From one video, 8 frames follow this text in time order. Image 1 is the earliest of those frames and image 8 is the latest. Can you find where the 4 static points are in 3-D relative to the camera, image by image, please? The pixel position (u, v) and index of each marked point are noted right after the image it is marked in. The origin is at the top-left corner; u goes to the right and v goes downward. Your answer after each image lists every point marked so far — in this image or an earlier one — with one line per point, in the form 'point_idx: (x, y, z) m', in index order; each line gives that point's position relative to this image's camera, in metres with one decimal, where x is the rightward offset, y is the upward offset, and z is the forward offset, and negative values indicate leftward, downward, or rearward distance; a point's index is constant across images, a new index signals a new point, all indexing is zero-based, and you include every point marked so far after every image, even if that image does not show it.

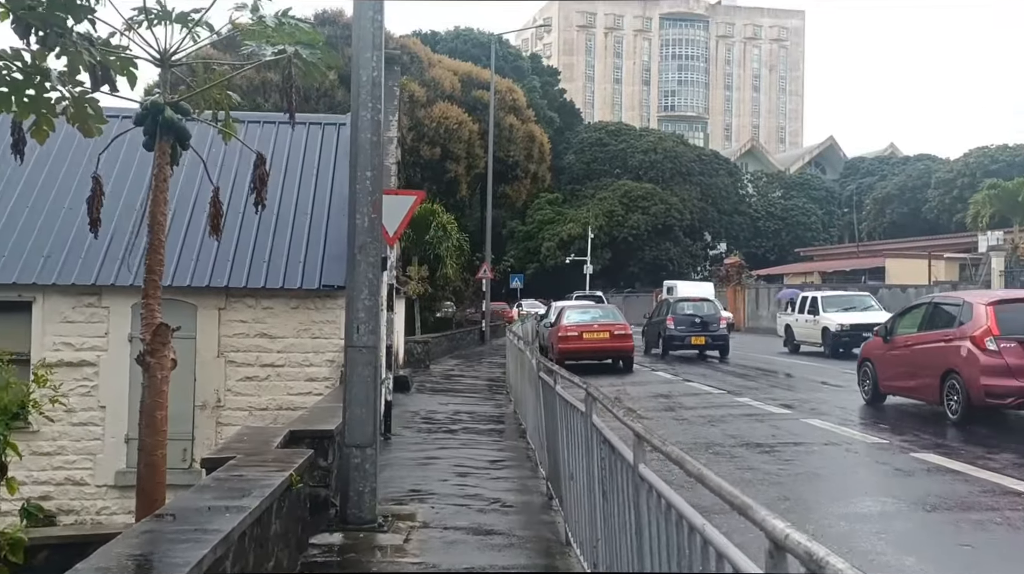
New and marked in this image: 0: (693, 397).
0: (+2.9, -1.8, +15.9) m
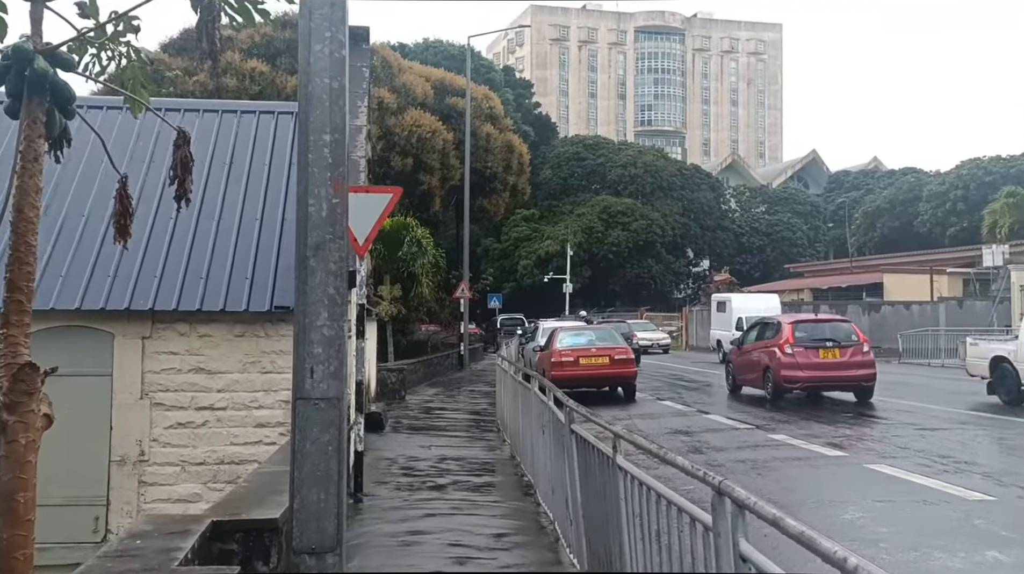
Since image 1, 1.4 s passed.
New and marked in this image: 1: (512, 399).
0: (+2.8, -2.0, +13.6) m
1: (0.0, -1.4, +11.8) m
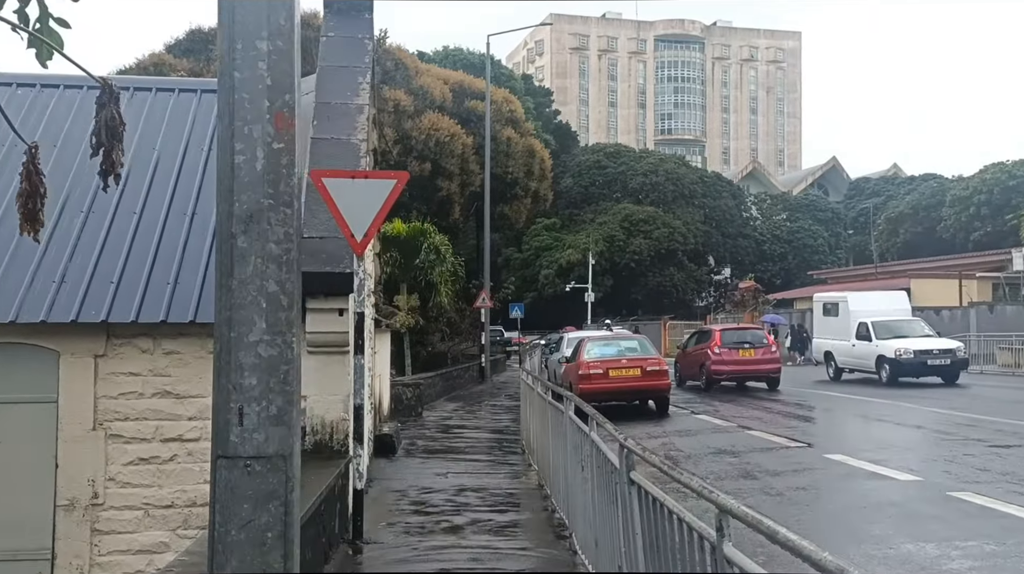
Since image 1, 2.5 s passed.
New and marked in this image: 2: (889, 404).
0: (+3.1, -2.1, +12.1) m
1: (+0.3, -1.4, +10.4) m
2: (+7.4, -2.3, +18.9) m
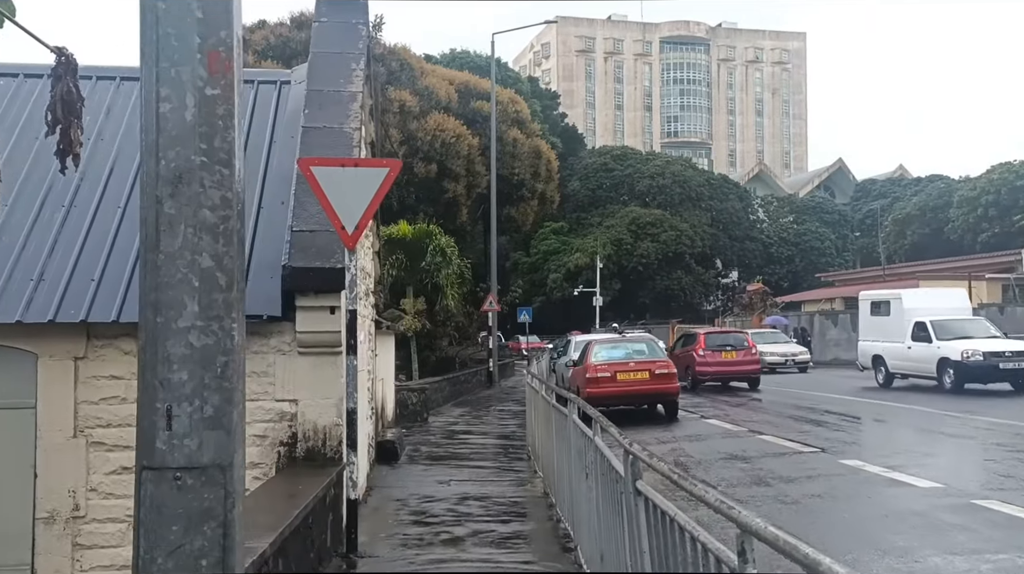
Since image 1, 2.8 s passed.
0: (+3.2, -2.1, +11.6) m
1: (+0.3, -1.4, +9.9) m
2: (+7.5, -2.3, +18.4) m
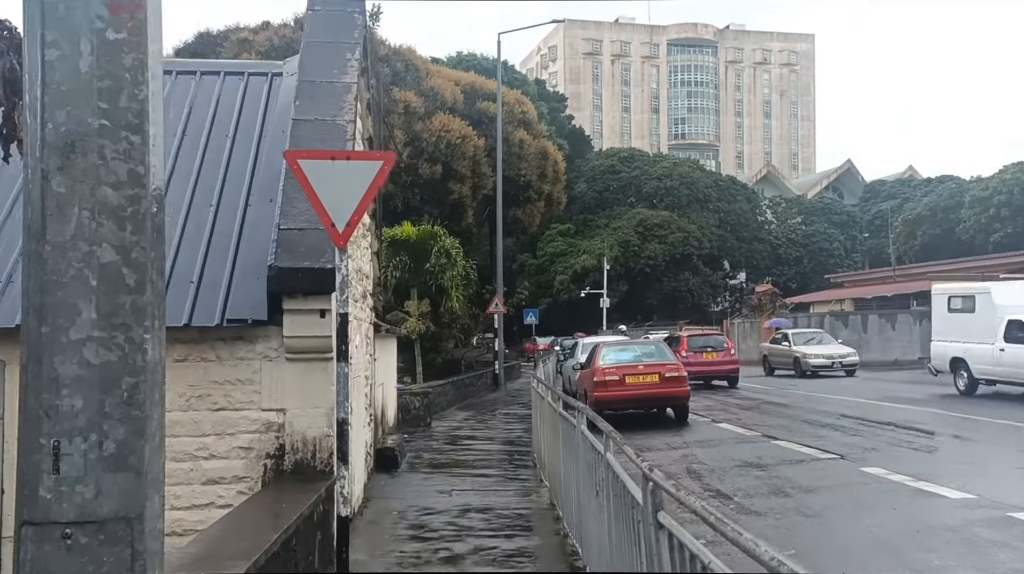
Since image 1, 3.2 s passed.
0: (+3.2, -2.1, +11.1) m
1: (+0.4, -1.4, +9.4) m
2: (+7.6, -2.3, +17.9) m
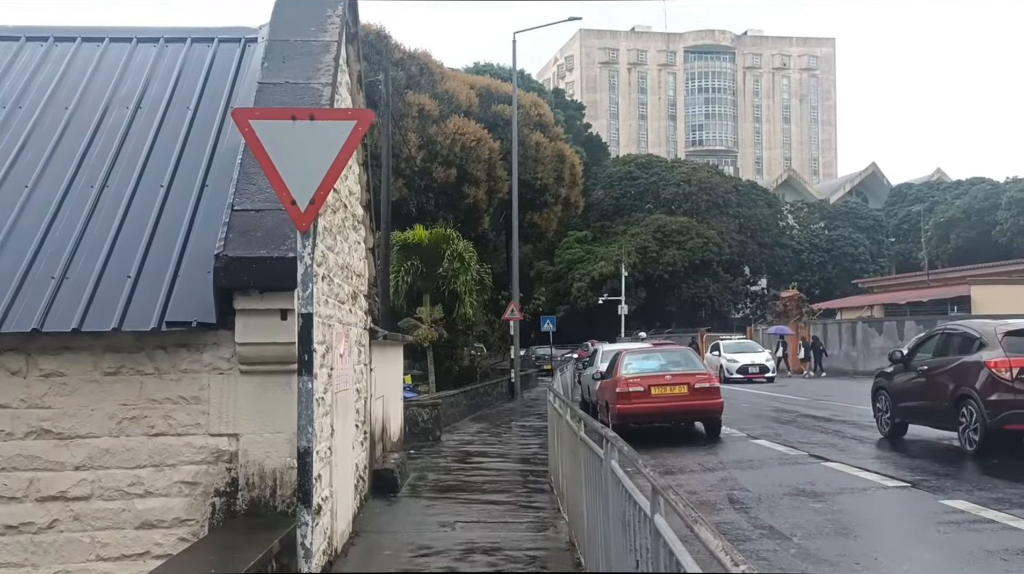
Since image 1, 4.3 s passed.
0: (+3.4, -2.0, +9.7) m
1: (+0.5, -1.4, +8.1) m
2: (+7.9, -2.3, +16.3) m
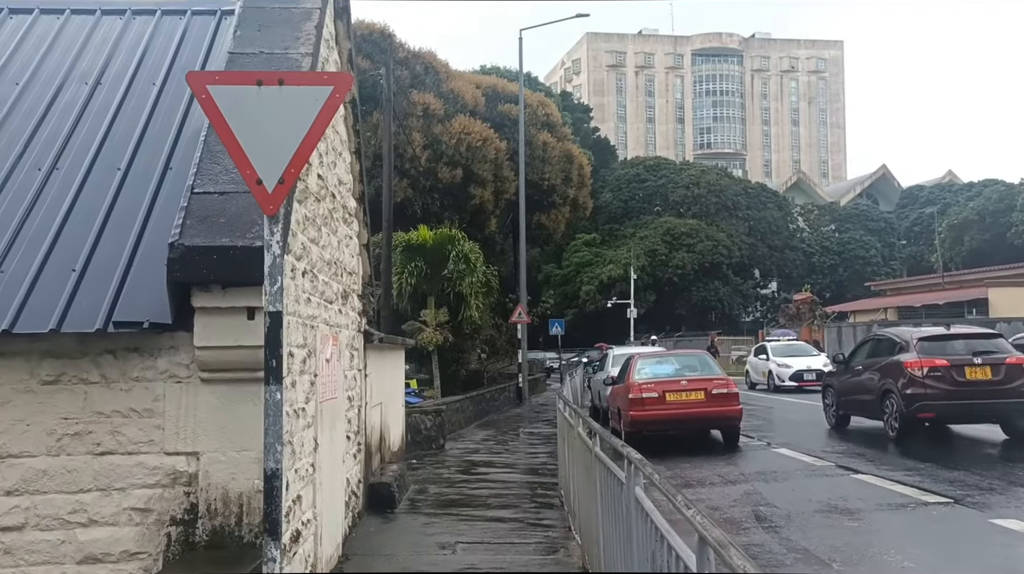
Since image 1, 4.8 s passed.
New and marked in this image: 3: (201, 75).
0: (+3.4, -2.0, +8.8) m
1: (+0.5, -1.4, +7.3) m
2: (+8.0, -2.3, +15.5) m
3: (-1.4, +0.9, +4.2) m
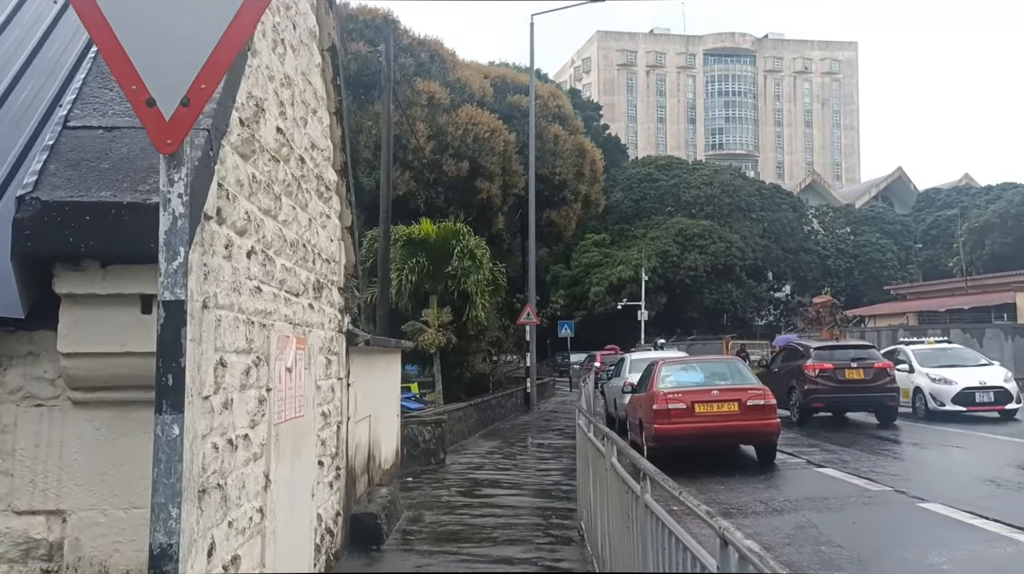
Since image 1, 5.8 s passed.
0: (+3.5, -2.0, +7.3) m
1: (+0.6, -1.4, +5.7) m
2: (+8.1, -2.4, +13.9) m
3: (-1.3, +1.0, +2.6) m
